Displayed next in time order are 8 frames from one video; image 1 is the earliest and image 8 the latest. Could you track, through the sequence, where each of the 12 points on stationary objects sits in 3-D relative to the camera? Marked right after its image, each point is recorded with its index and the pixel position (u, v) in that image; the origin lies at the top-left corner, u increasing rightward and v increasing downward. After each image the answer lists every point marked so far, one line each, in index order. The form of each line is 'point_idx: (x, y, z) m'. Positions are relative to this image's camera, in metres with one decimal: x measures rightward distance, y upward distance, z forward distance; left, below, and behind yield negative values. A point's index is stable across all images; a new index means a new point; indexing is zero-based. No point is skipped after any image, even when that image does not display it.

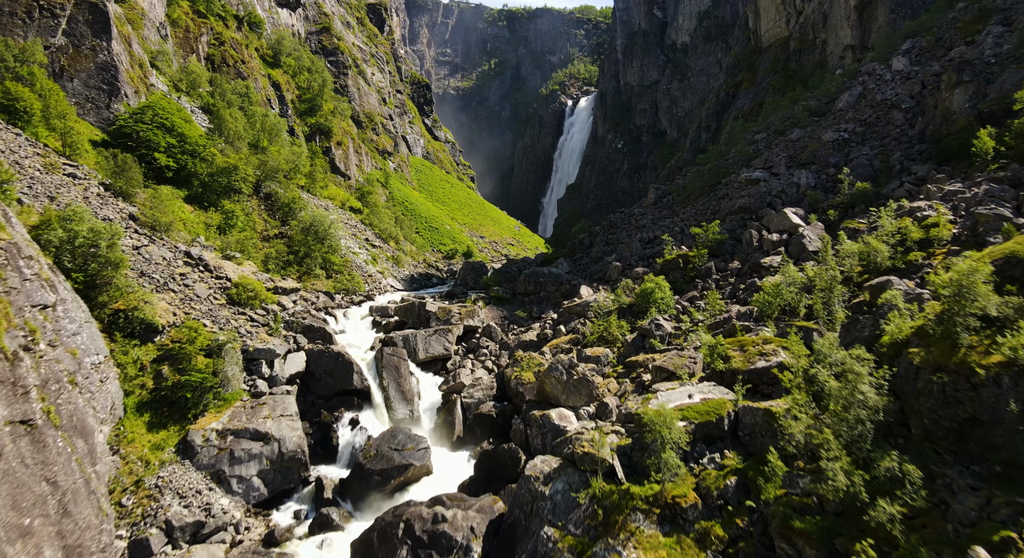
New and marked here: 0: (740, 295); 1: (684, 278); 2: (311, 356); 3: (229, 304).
0: (+6.8, -0.5, +16.8) m
1: (+5.8, 0.0, +19.2) m
2: (-6.3, -2.4, +17.6) m
3: (-9.1, -0.8, +18.0) m
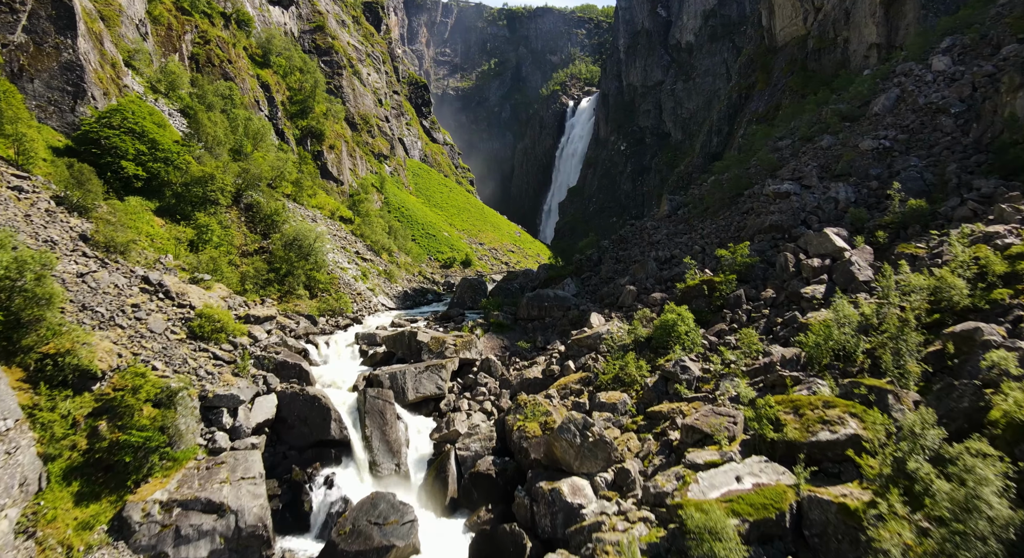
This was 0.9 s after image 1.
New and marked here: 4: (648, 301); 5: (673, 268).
0: (+6.9, -1.4, +14.4) m
1: (+5.9, -0.9, +16.9) m
2: (-6.2, -3.3, +15.3) m
3: (-9.0, -1.7, +15.7) m
4: (+4.5, -0.8, +18.5) m
5: (+5.7, +0.3, +19.9) m
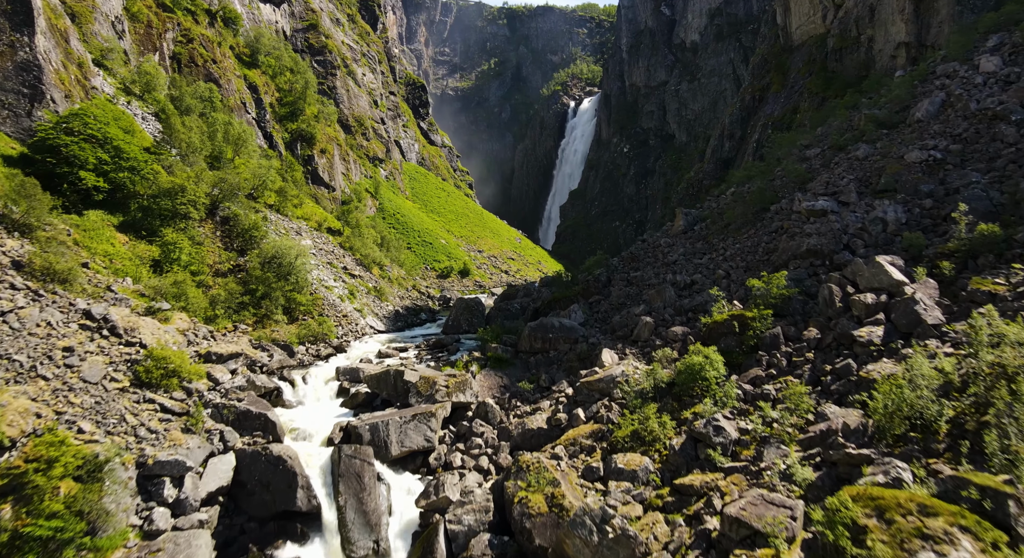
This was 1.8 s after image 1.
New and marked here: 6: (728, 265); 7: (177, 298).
0: (+6.9, -2.3, +12.1) m
1: (+5.9, -1.8, +14.5) m
2: (-6.2, -4.2, +12.9) m
3: (-9.0, -2.6, +13.3) m
4: (+4.5, -1.7, +16.2) m
5: (+5.7, -0.6, +17.6) m
6: (+7.2, +0.5, +18.6) m
7: (-11.7, -0.6, +19.5) m
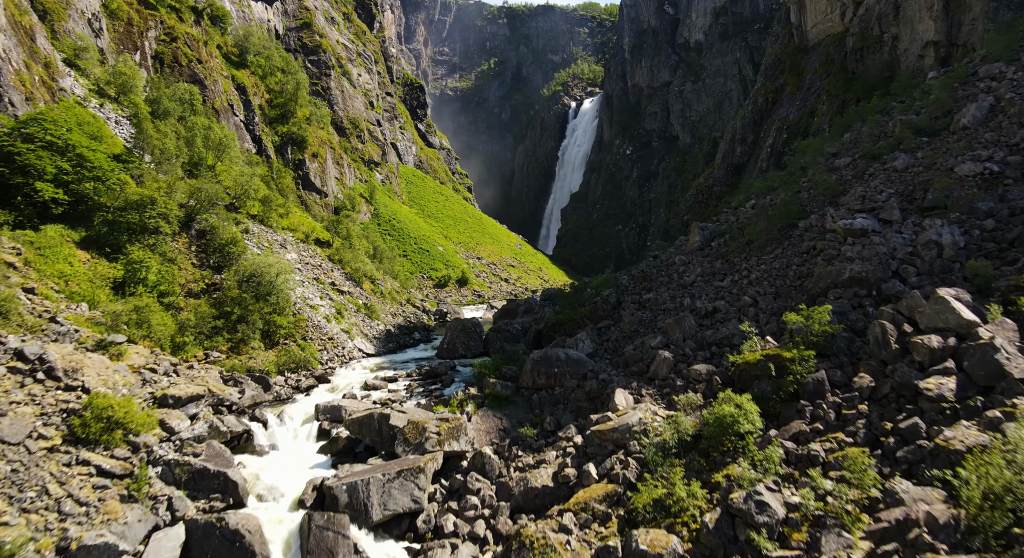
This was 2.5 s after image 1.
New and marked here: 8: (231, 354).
0: (+6.9, -3.1, +10.1) m
1: (+5.9, -2.6, +12.5) m
2: (-6.2, -5.0, +10.9) m
3: (-9.0, -3.4, +11.3) m
4: (+4.5, -2.5, +14.2) m
5: (+5.7, -1.4, +15.5) m
6: (+7.2, -0.3, +16.6) m
7: (-11.6, -1.4, +17.5) m
8: (-9.8, -2.6, +19.6) m
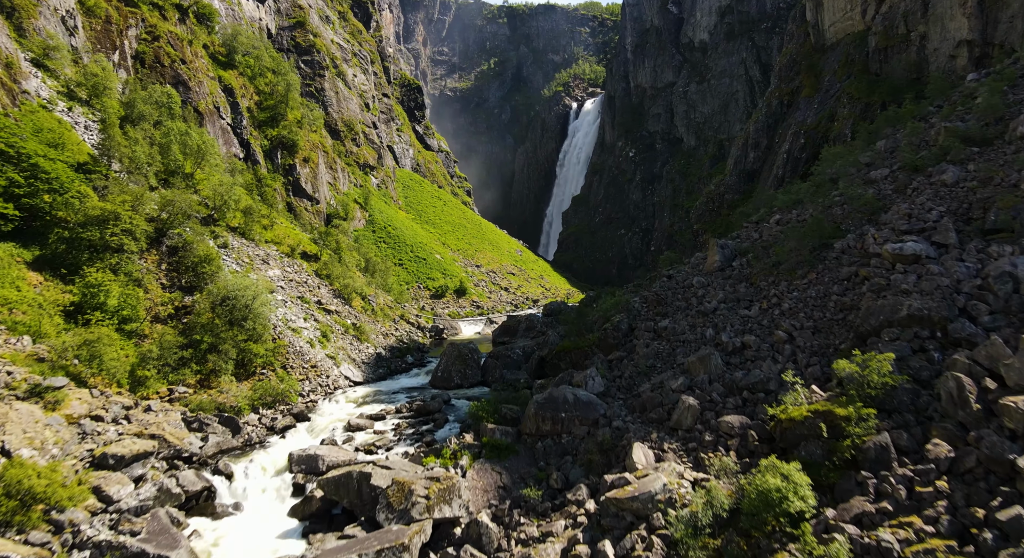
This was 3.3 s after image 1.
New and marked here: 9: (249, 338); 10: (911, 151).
0: (+6.9, -3.9, +8.0) m
1: (+5.9, -3.4, +10.5) m
2: (-6.2, -5.8, +8.9) m
3: (-9.0, -4.2, +9.2) m
4: (+4.5, -3.3, +12.1) m
5: (+5.8, -2.2, +13.5) m
6: (+7.2, -1.1, +14.6) m
7: (-11.6, -2.2, +15.4) m
8: (-9.8, -3.4, +17.6) m
9: (-9.2, -2.1, +19.7) m
10: (+13.3, +4.2, +18.7) m
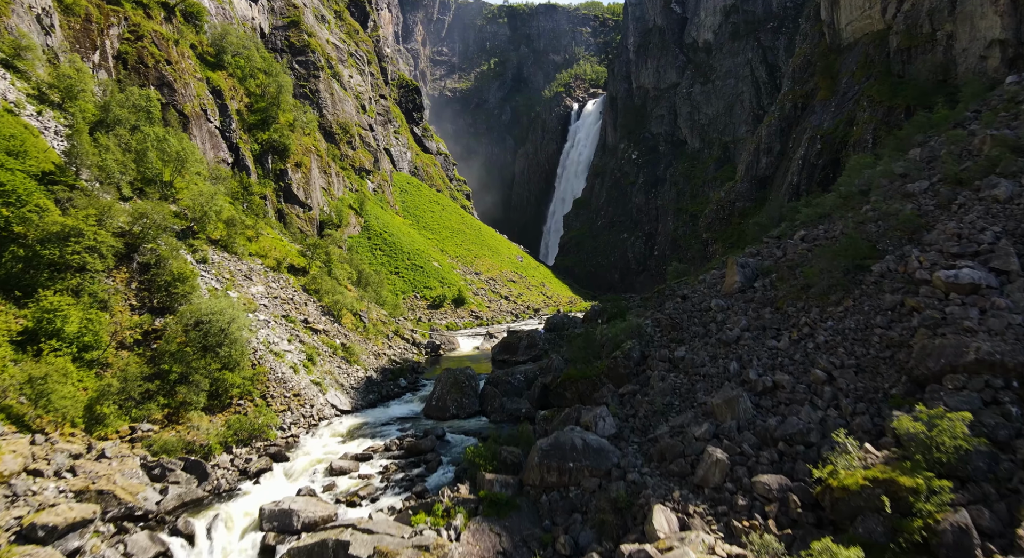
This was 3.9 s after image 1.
0: (+6.9, -4.6, +6.3) m
1: (+5.9, -4.1, +8.7) m
2: (-6.2, -6.5, +7.1) m
3: (-9.0, -4.9, +7.5) m
4: (+4.6, -4.0, +10.4) m
5: (+5.8, -2.9, +11.8) m
6: (+7.2, -1.9, +12.8) m
7: (-11.6, -2.9, +13.7) m
8: (-9.8, -4.1, +15.8) m
9: (-9.2, -2.8, +17.9) m
10: (+13.3, +3.5, +16.9) m
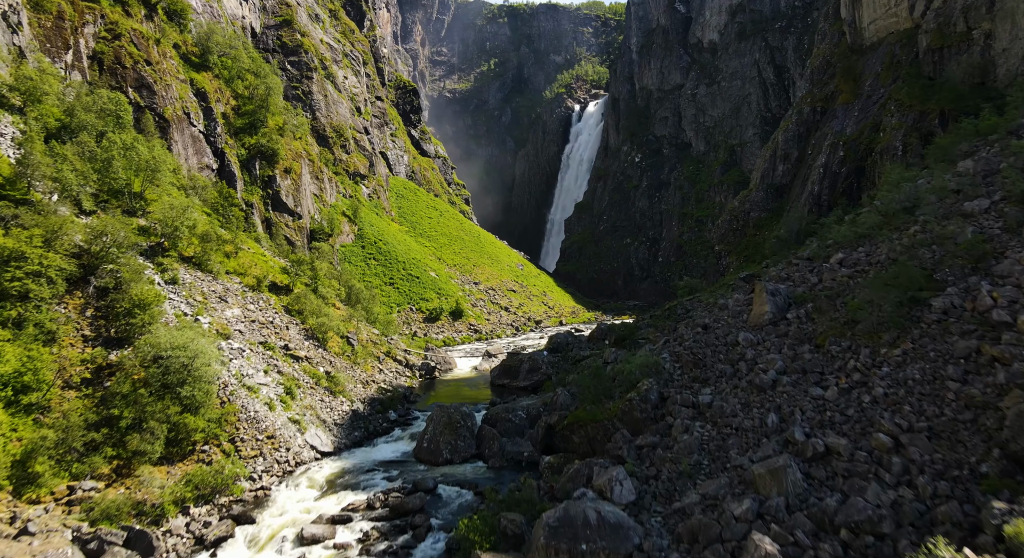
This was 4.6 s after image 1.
0: (+6.9, -5.4, +4.2) m
1: (+6.0, -4.9, +6.6) m
2: (-6.2, -7.3, +5.0) m
3: (-8.9, -5.7, +5.4) m
4: (+4.6, -4.8, +8.3) m
5: (+5.8, -3.7, +9.6) m
6: (+7.2, -2.7, +10.7) m
7: (-11.6, -3.8, +11.6) m
8: (-9.8, -5.0, +13.7) m
9: (-9.2, -3.6, +15.8) m
10: (+13.3, +2.7, +14.8) m
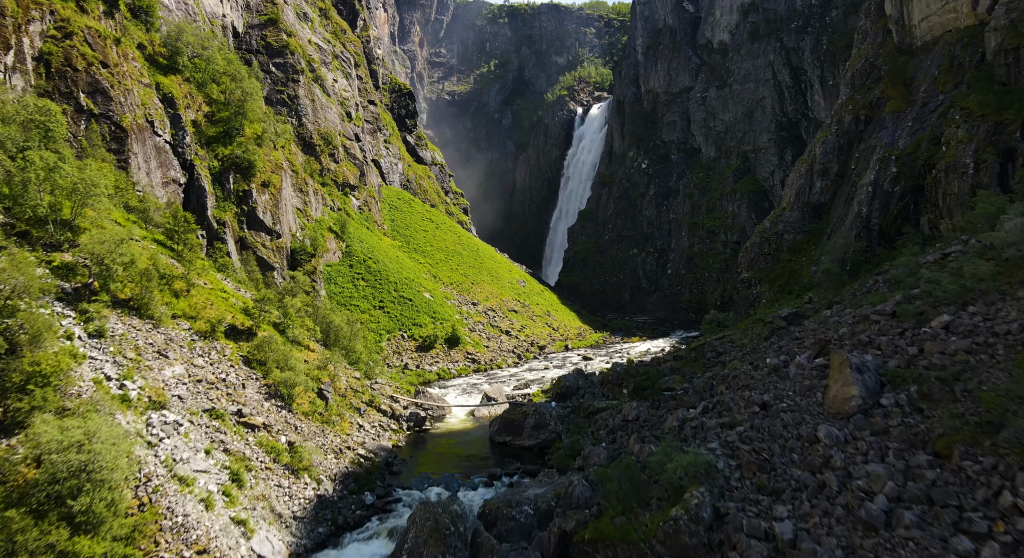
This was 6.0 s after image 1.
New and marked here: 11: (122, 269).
0: (+7.0, -7.0, +0.2) m
1: (+6.1, -6.5, +2.7) m
2: (-6.1, -8.8, +1.1) m
3: (-8.8, -7.2, +1.5) m
4: (+4.7, -6.4, +4.3) m
5: (+5.9, -5.3, +5.7) m
6: (+7.3, -4.2, +6.8) m
7: (-11.5, -5.3, +7.7) m
8: (-9.7, -6.5, +9.8) m
9: (-9.1, -5.1, +11.9) m
10: (+13.4, +1.1, +10.9) m
11: (-13.1, +0.3, +19.0) m
